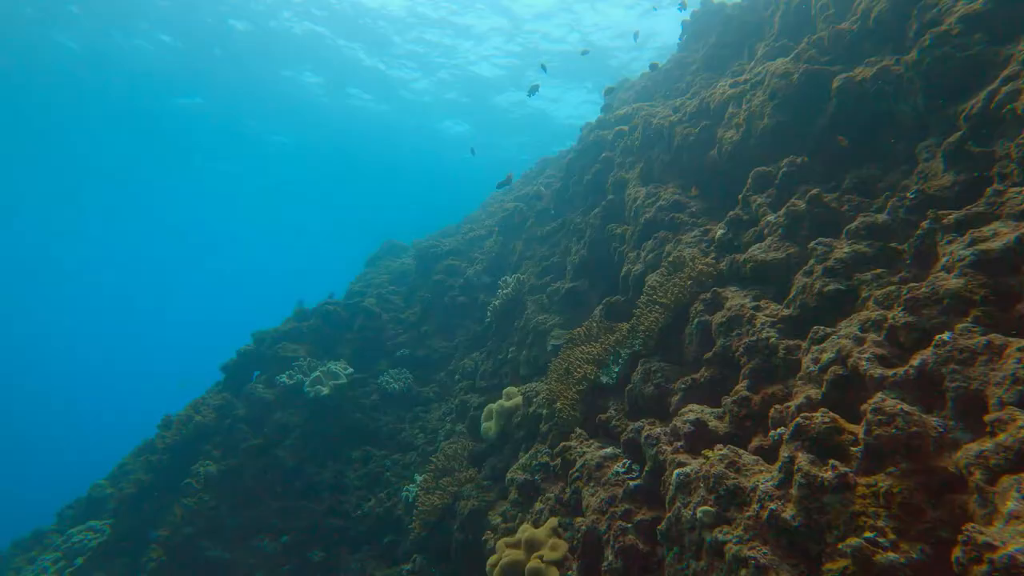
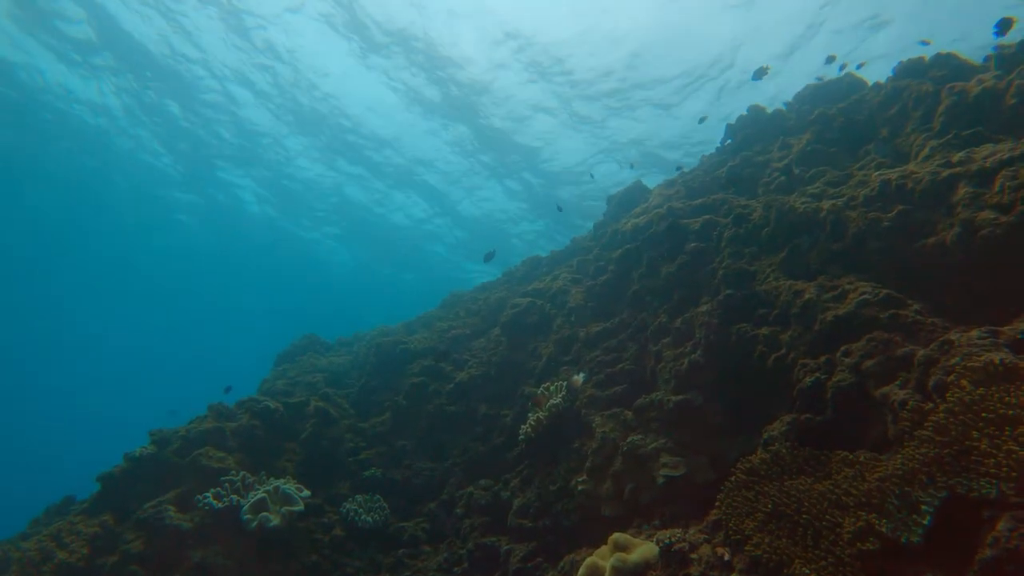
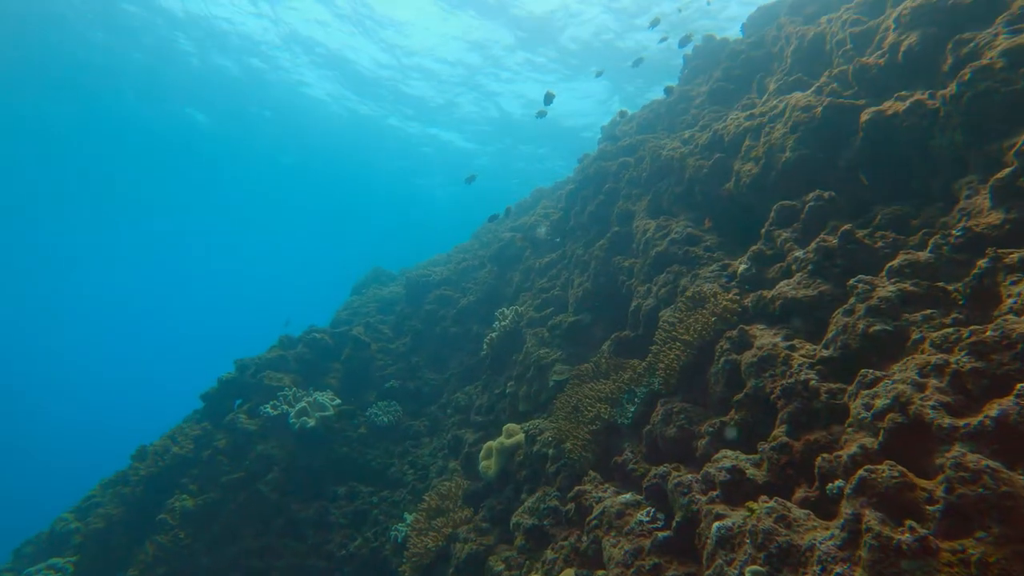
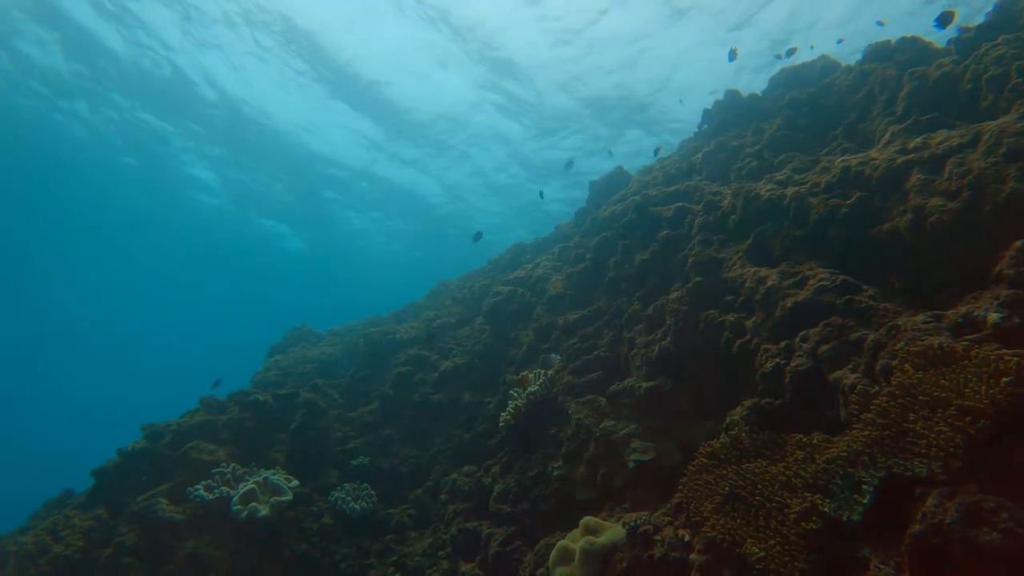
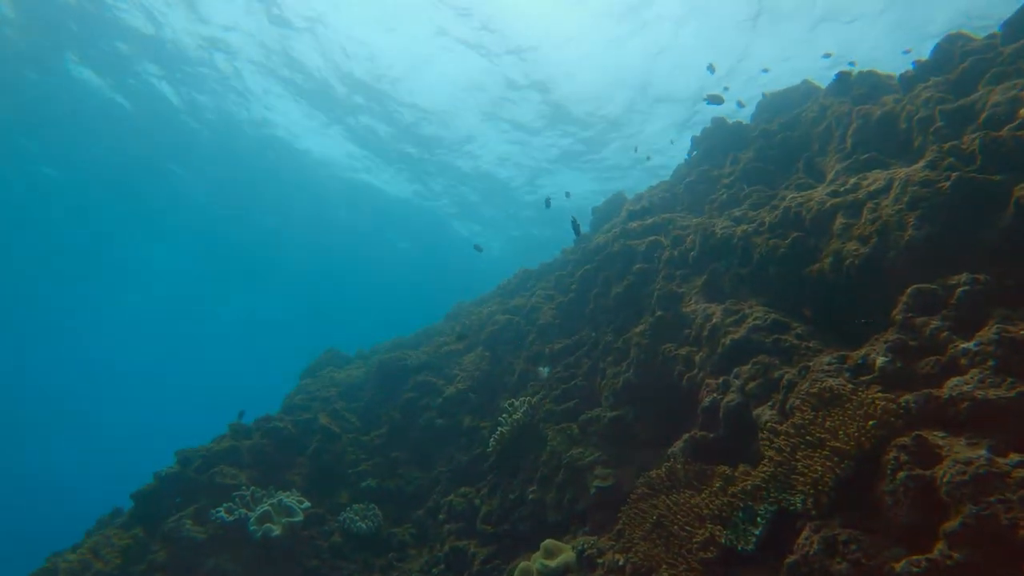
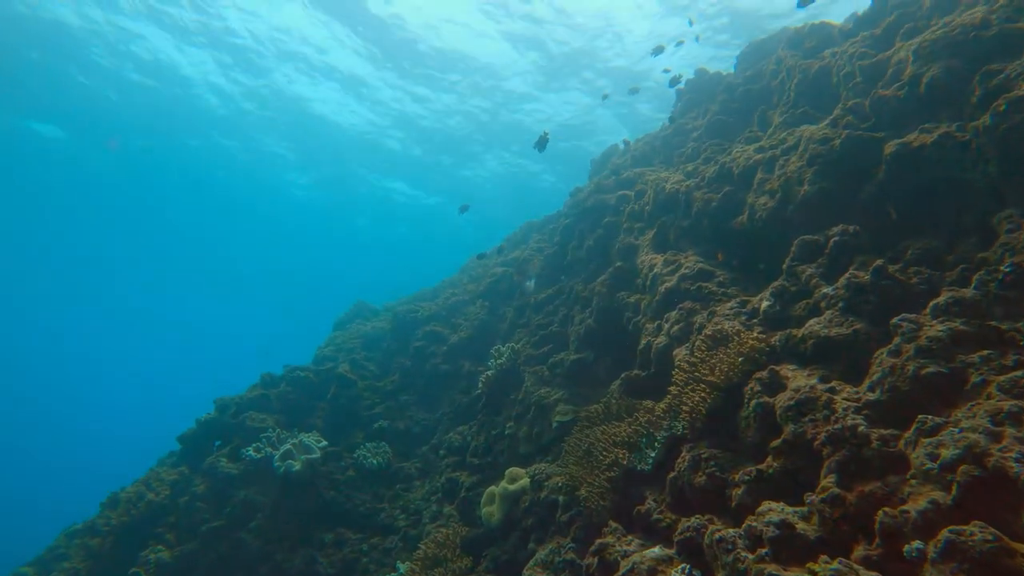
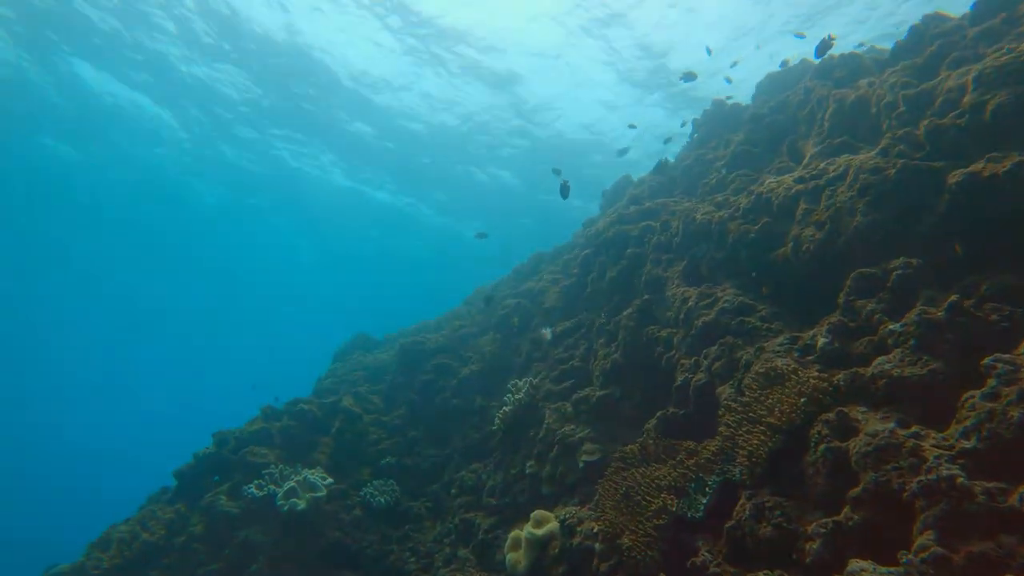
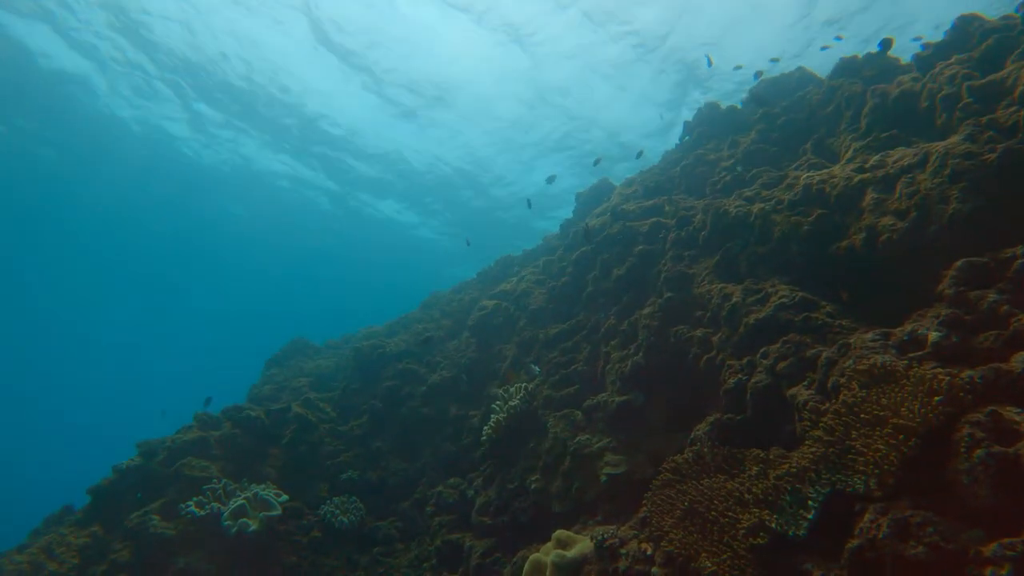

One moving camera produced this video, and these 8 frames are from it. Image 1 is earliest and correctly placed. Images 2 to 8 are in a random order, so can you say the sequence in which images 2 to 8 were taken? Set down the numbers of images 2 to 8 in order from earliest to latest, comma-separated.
3, 6, 7, 5, 8, 4, 2
